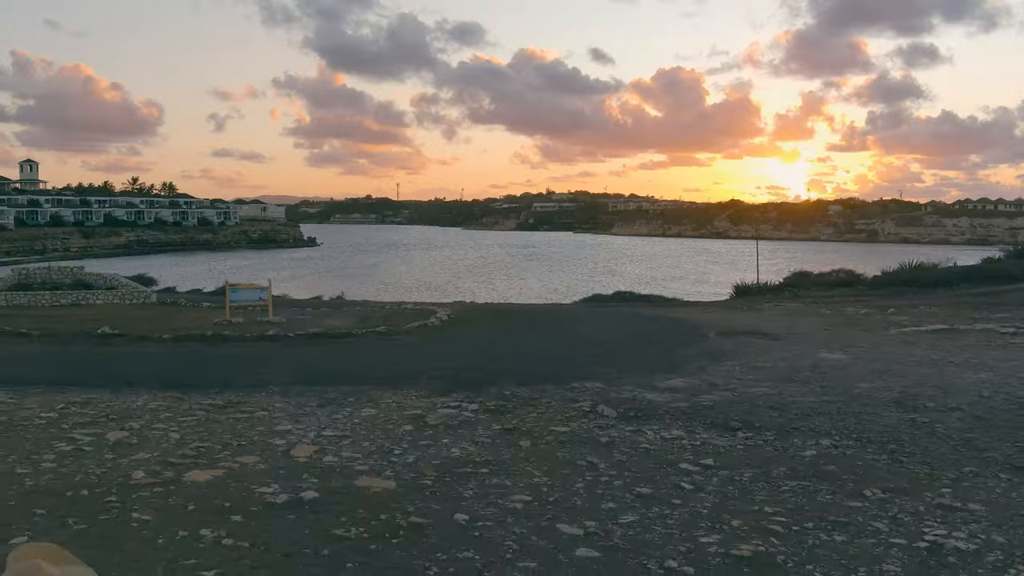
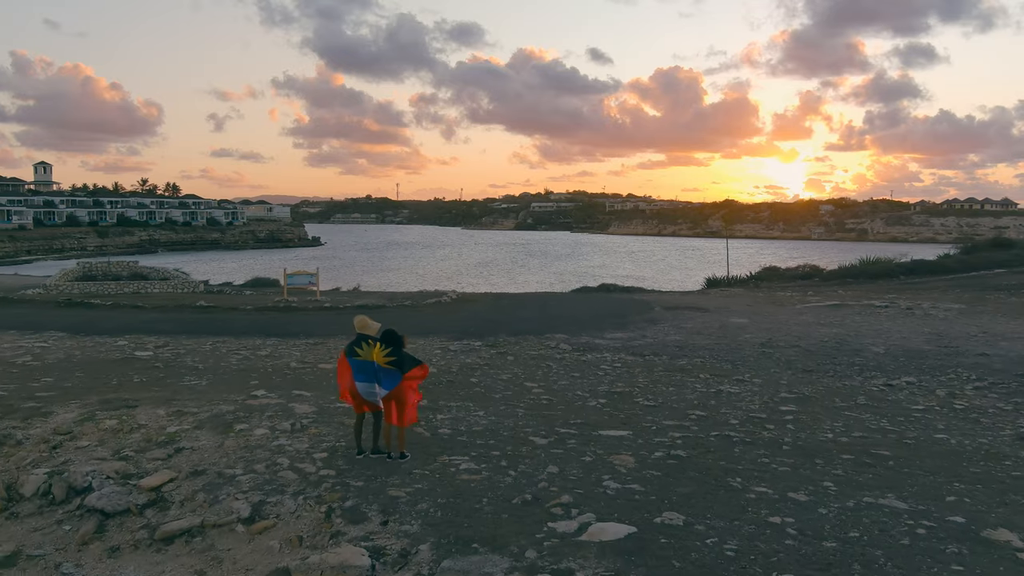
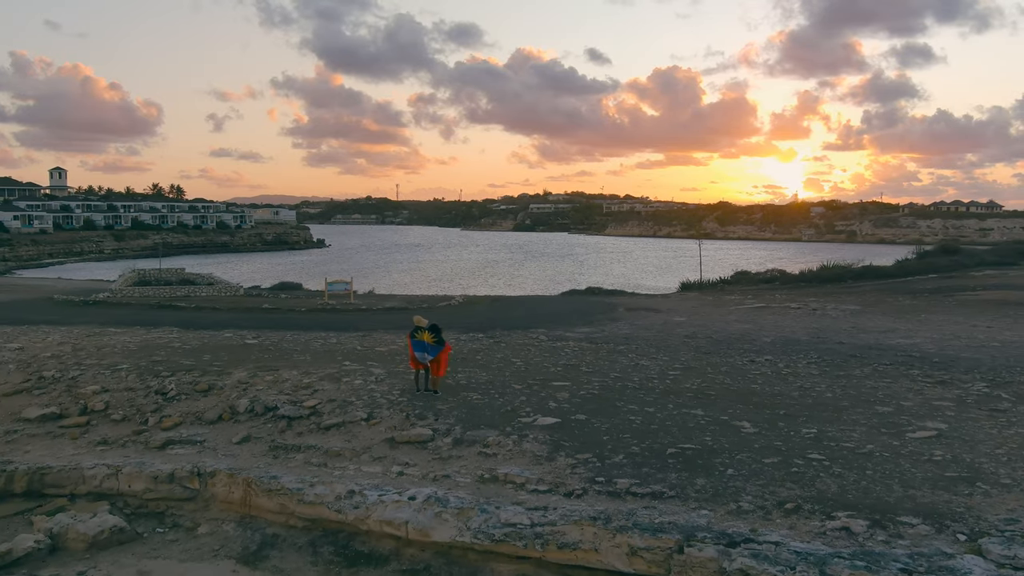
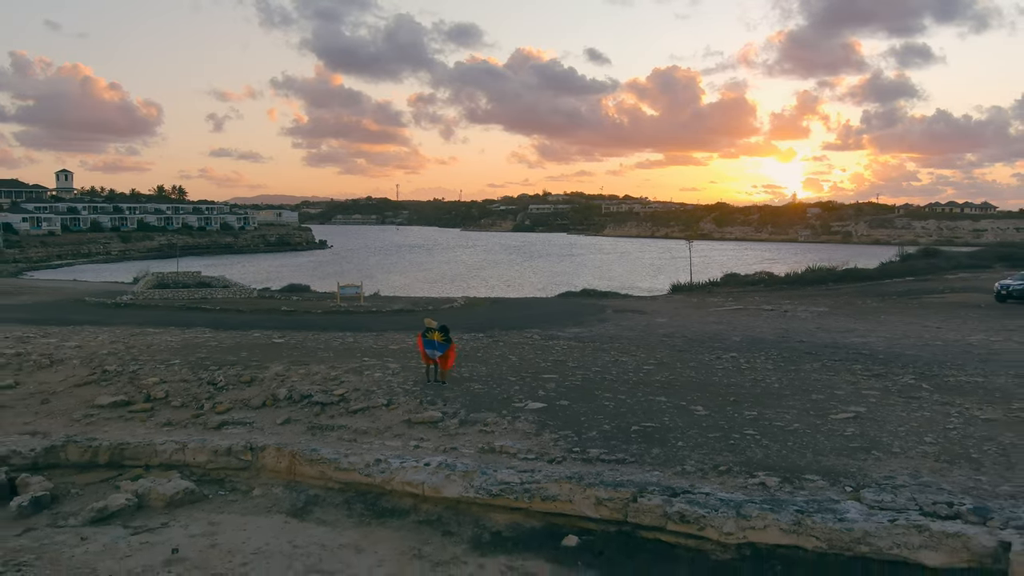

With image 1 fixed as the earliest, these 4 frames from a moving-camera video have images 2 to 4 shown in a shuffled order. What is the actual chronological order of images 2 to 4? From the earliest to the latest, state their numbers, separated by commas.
2, 3, 4
